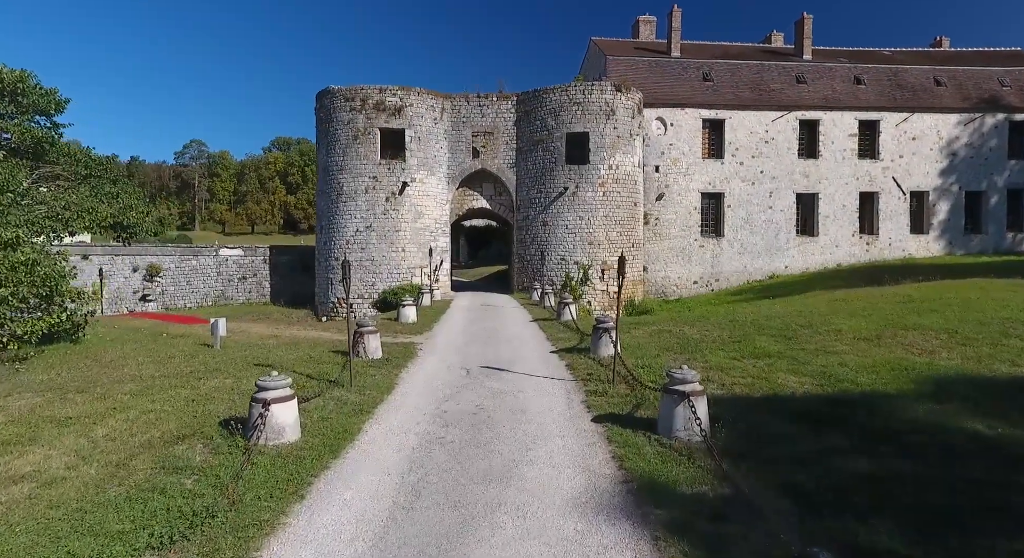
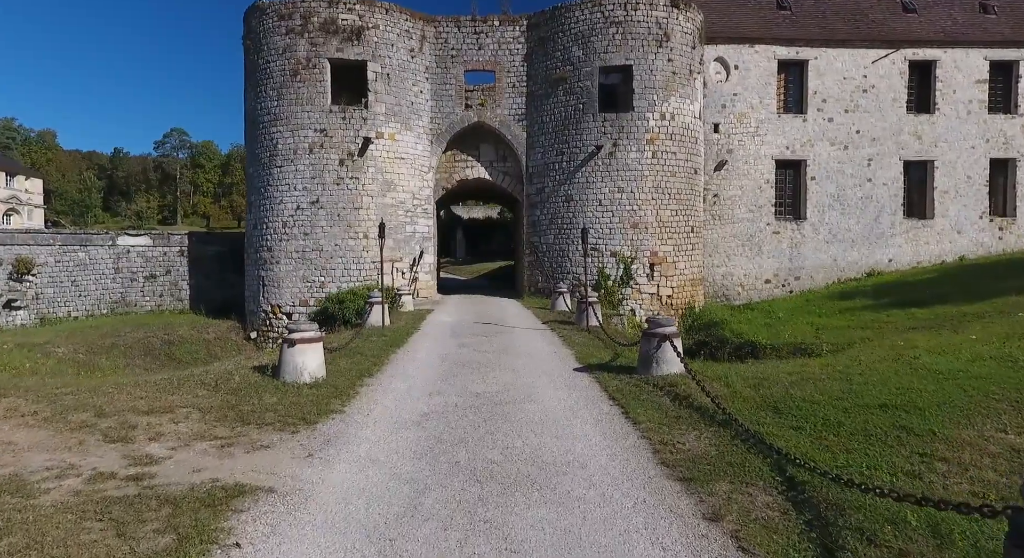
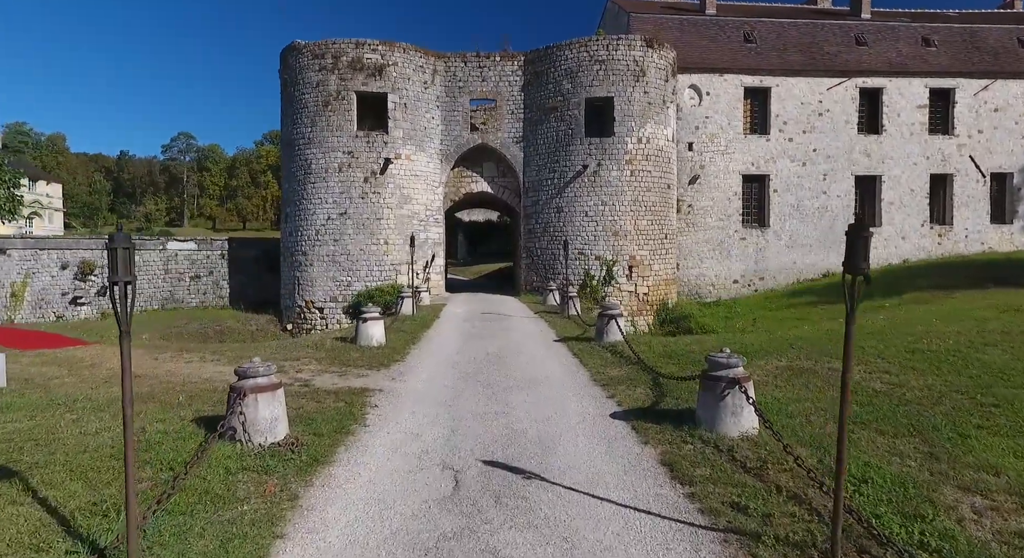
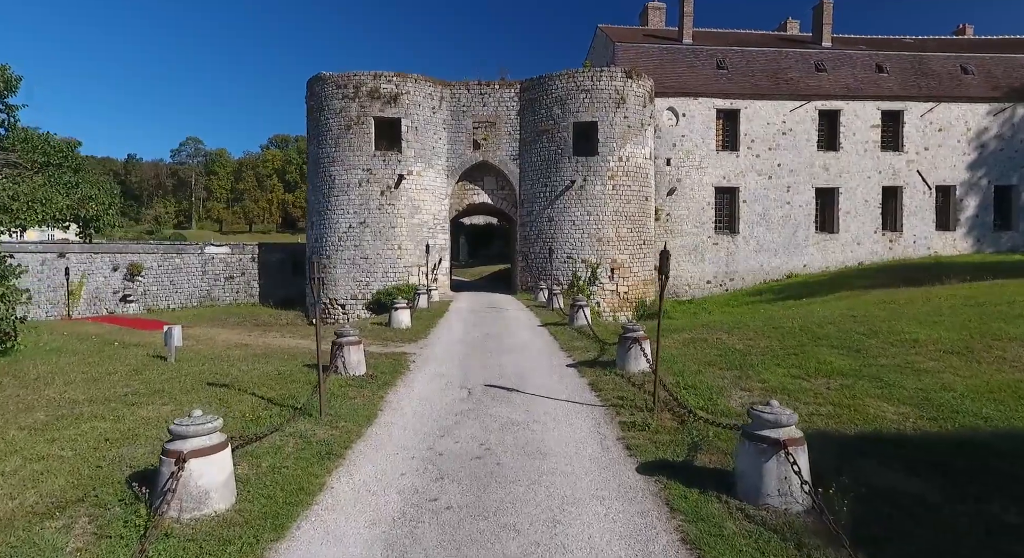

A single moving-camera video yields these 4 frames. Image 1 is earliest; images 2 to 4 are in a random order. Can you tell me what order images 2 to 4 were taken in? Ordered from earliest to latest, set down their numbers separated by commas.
4, 3, 2
